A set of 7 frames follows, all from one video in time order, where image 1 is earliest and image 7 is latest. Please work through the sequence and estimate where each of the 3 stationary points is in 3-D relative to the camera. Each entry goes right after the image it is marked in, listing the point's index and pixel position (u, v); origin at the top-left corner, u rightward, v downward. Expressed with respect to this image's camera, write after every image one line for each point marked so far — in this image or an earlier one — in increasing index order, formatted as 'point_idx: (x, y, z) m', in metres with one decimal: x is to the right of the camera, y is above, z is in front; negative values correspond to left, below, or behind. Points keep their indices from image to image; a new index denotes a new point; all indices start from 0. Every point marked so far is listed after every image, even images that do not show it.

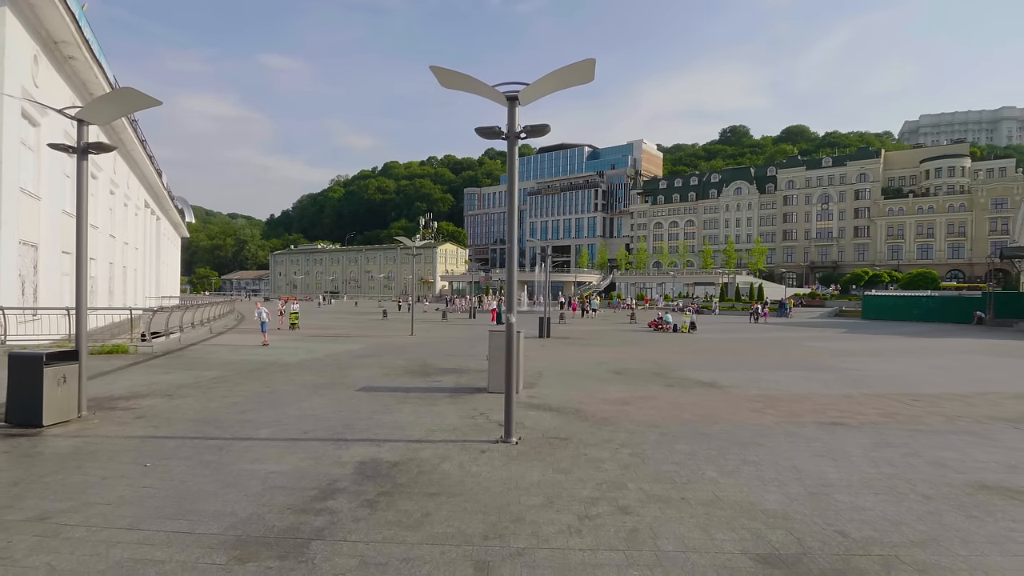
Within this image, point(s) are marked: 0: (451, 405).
0: (-0.9, -1.8, +9.1) m
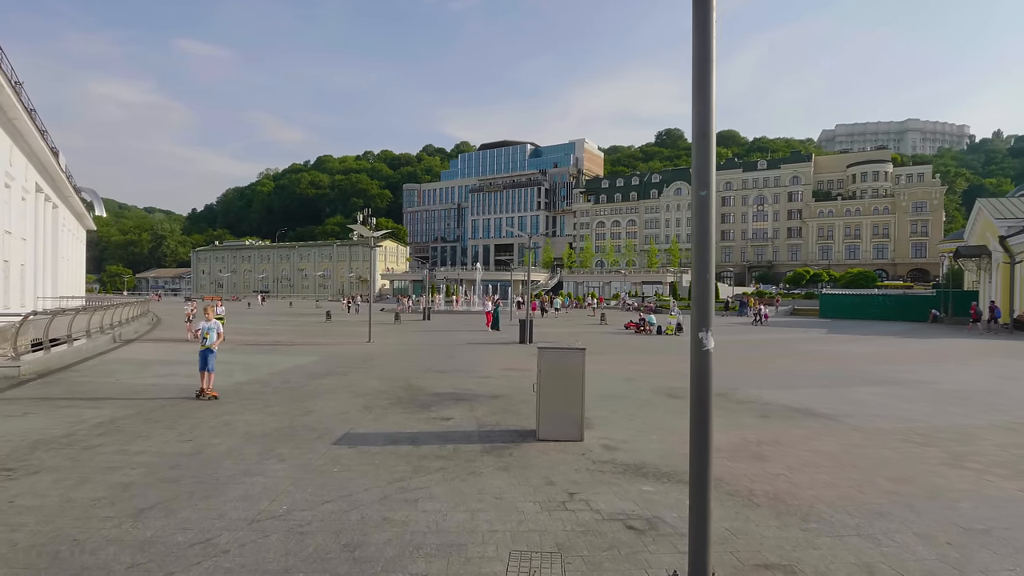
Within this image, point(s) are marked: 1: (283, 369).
0: (0.0, -1.7, +5.5) m
1: (-5.2, -1.8, +13.6) m
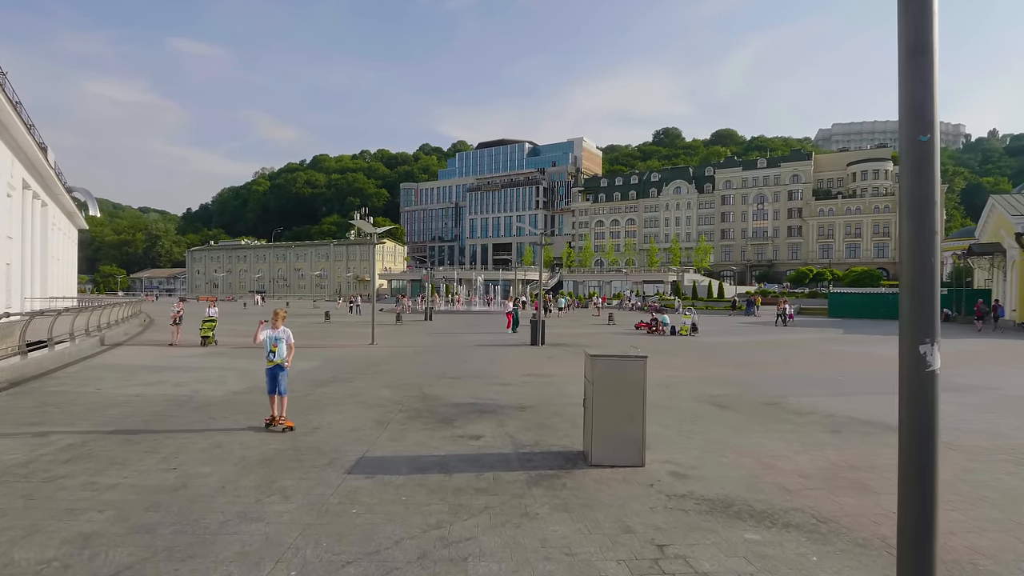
0: (+0.5, -1.7, +4.4) m
1: (-4.7, -1.8, +12.4) m
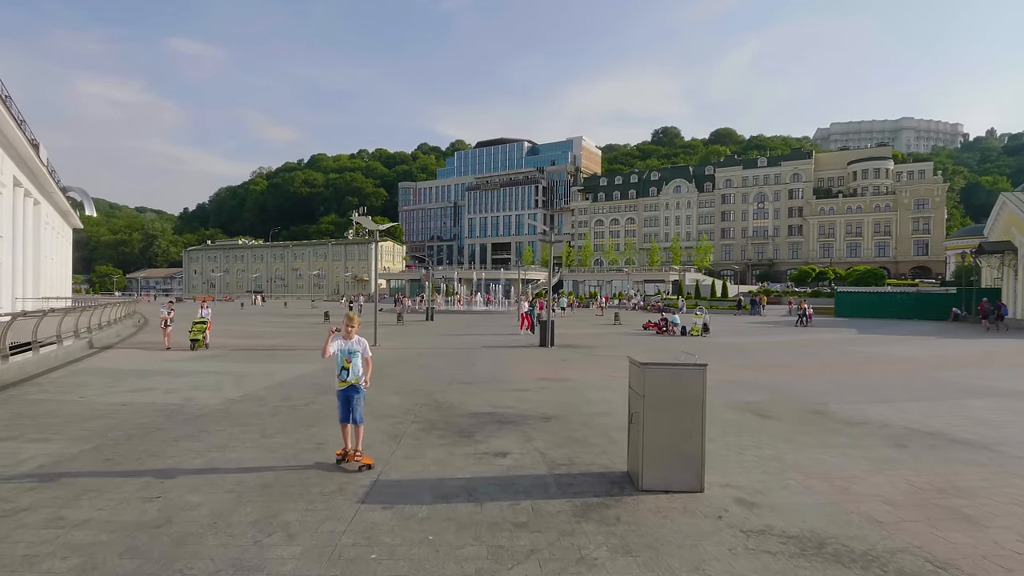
0: (+0.8, -1.7, +3.6) m
1: (-4.4, -1.8, +11.6) m
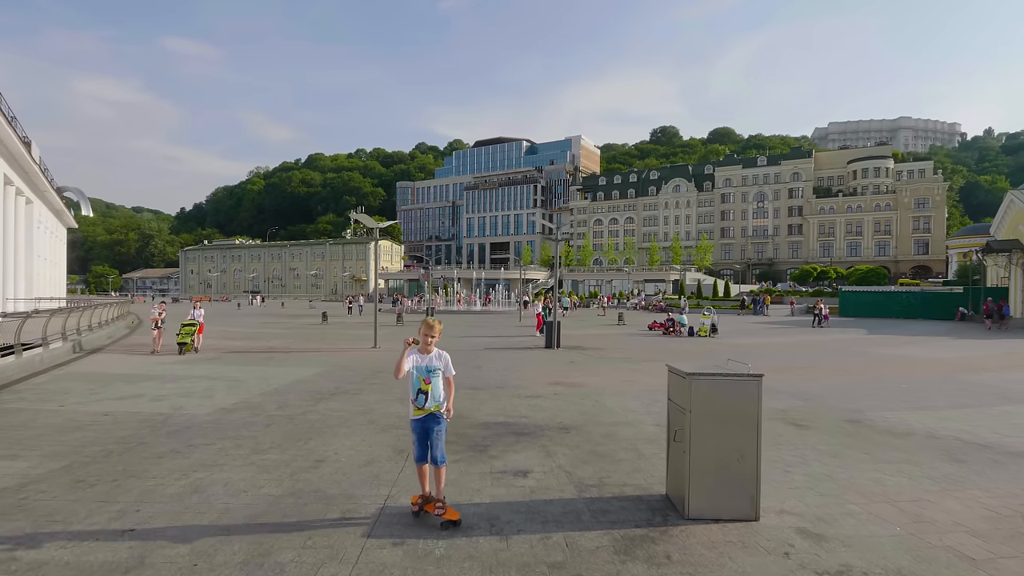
0: (+1.0, -1.7, +2.9) m
1: (-4.2, -1.8, +10.9) m
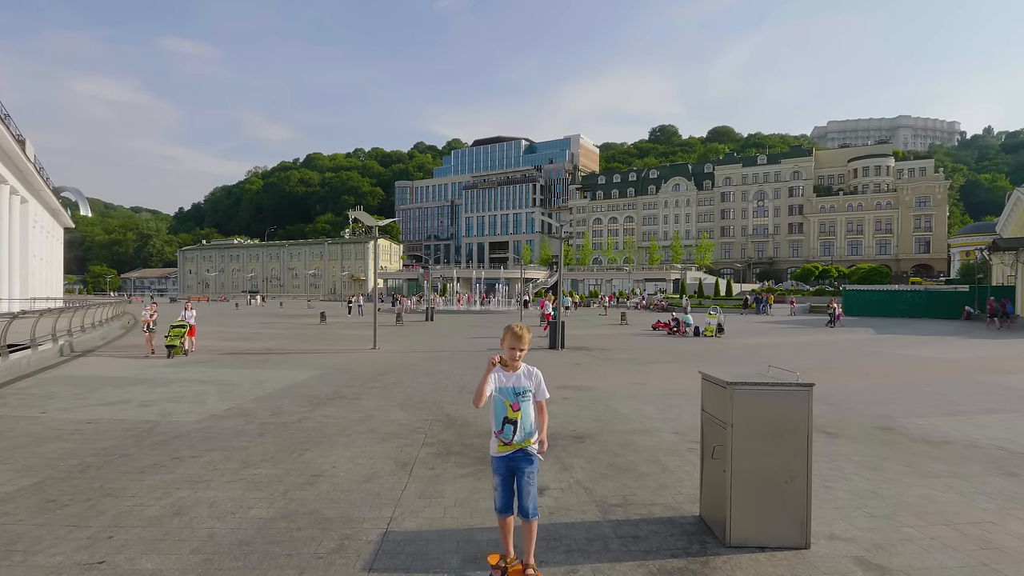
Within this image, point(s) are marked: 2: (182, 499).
0: (+1.1, -1.7, +2.4) m
1: (-4.1, -1.8, +10.4) m
2: (-2.7, -1.7, +5.0) m
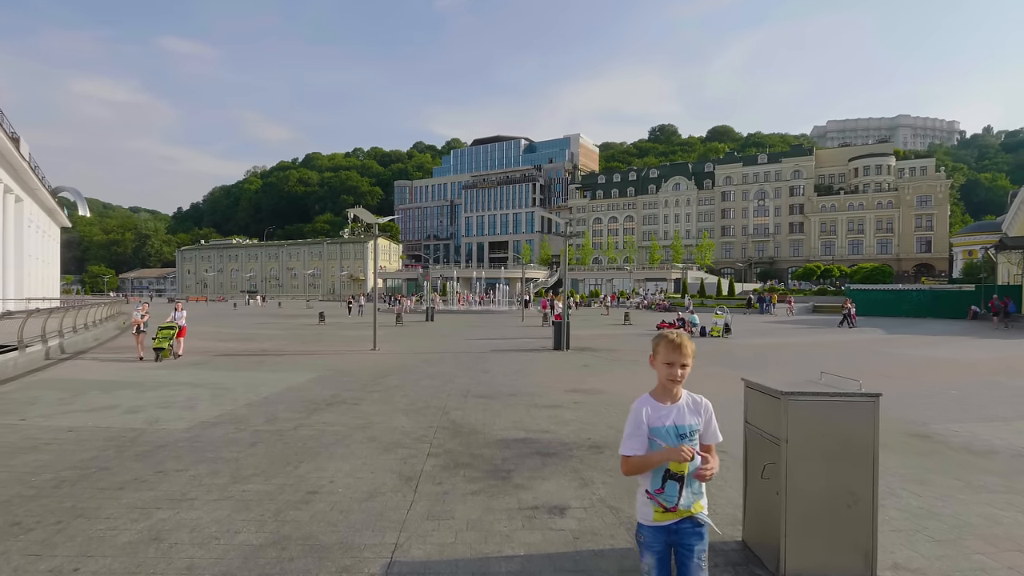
0: (+1.3, -1.7, +1.9) m
1: (-4.0, -1.8, +9.9) m
2: (-2.6, -1.7, +4.5) m
